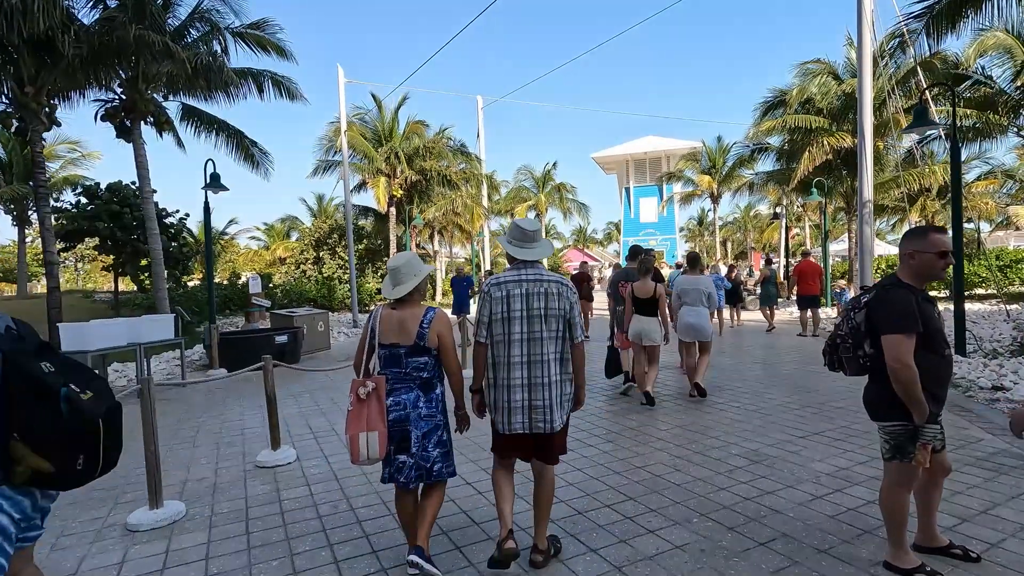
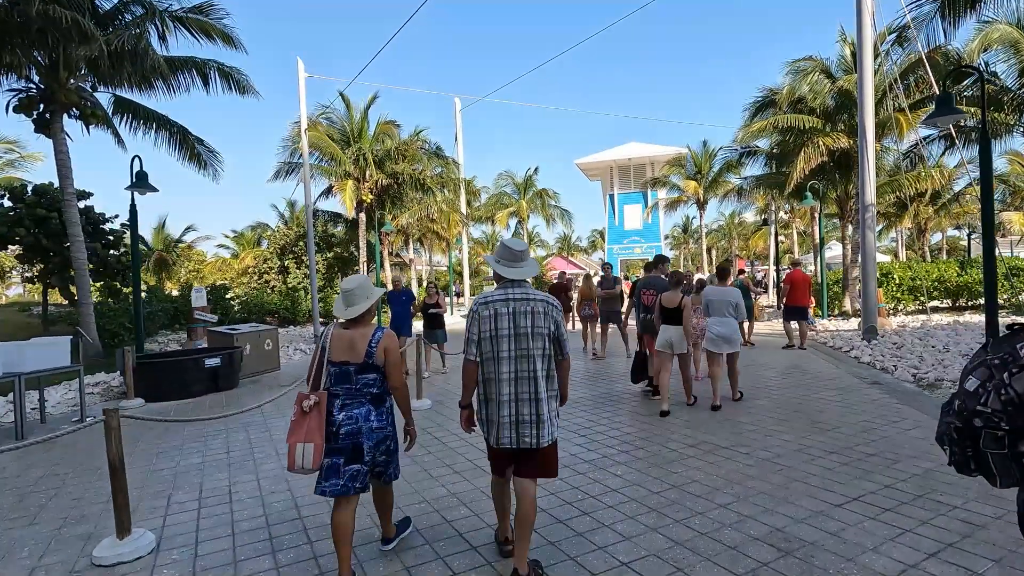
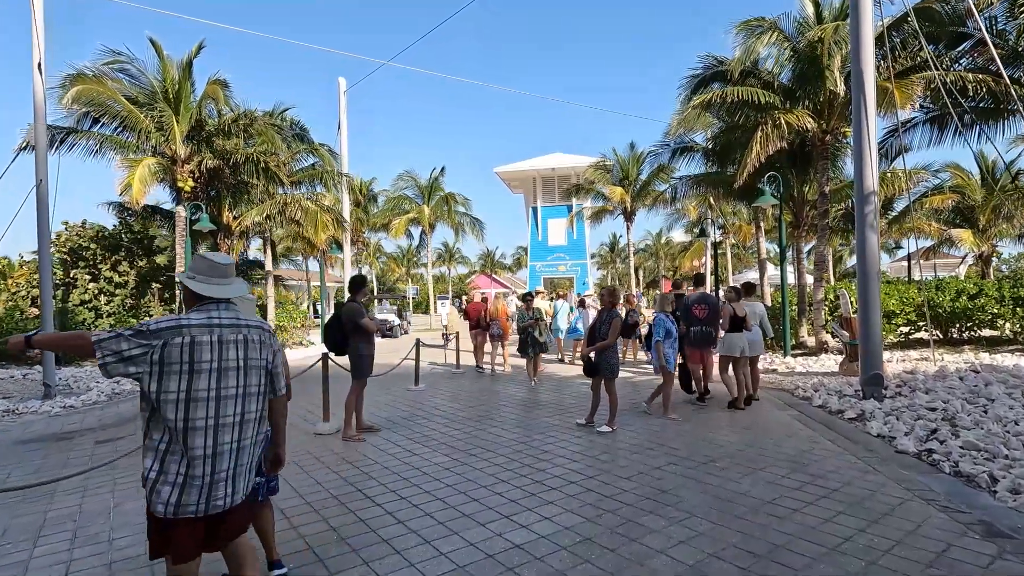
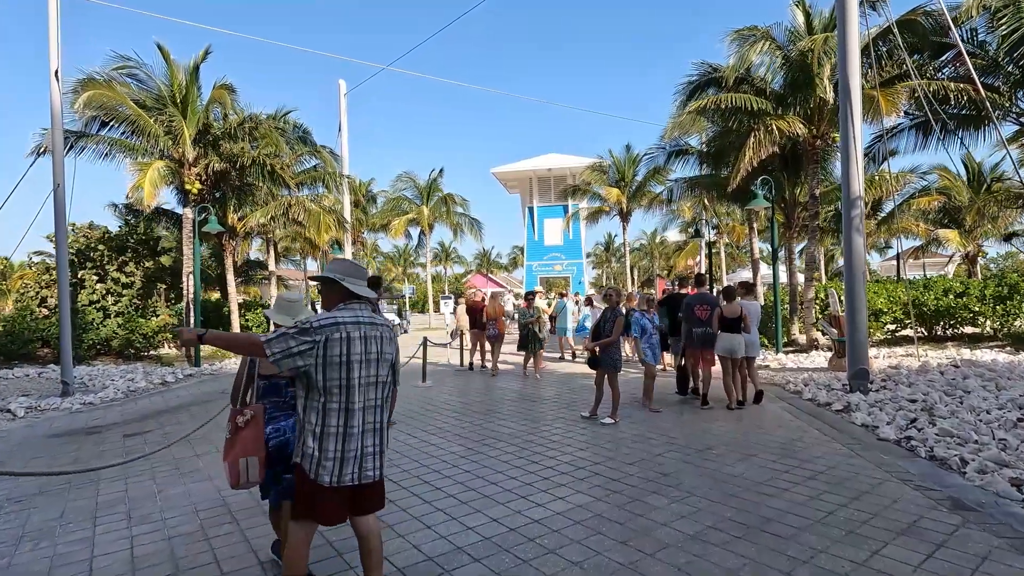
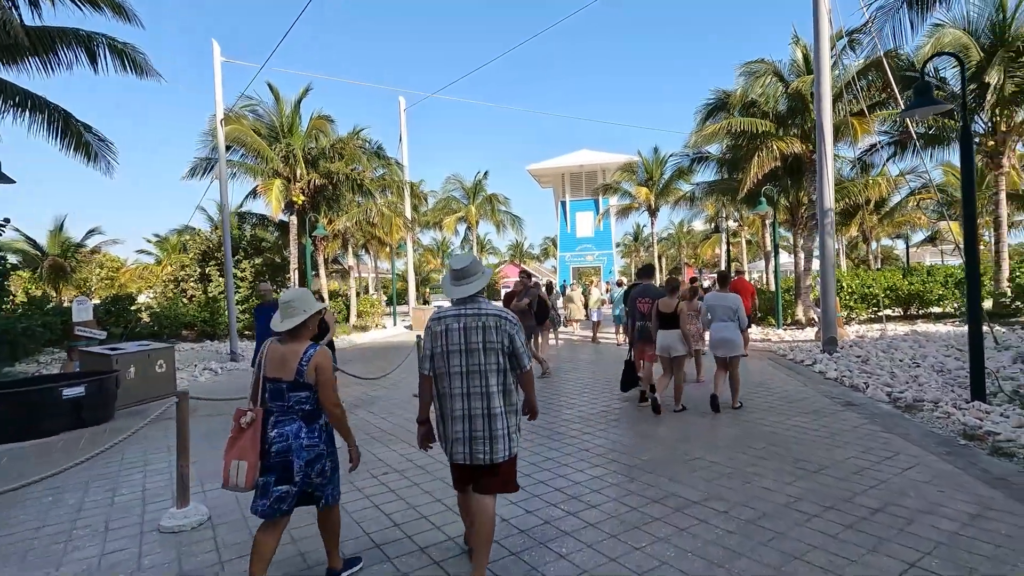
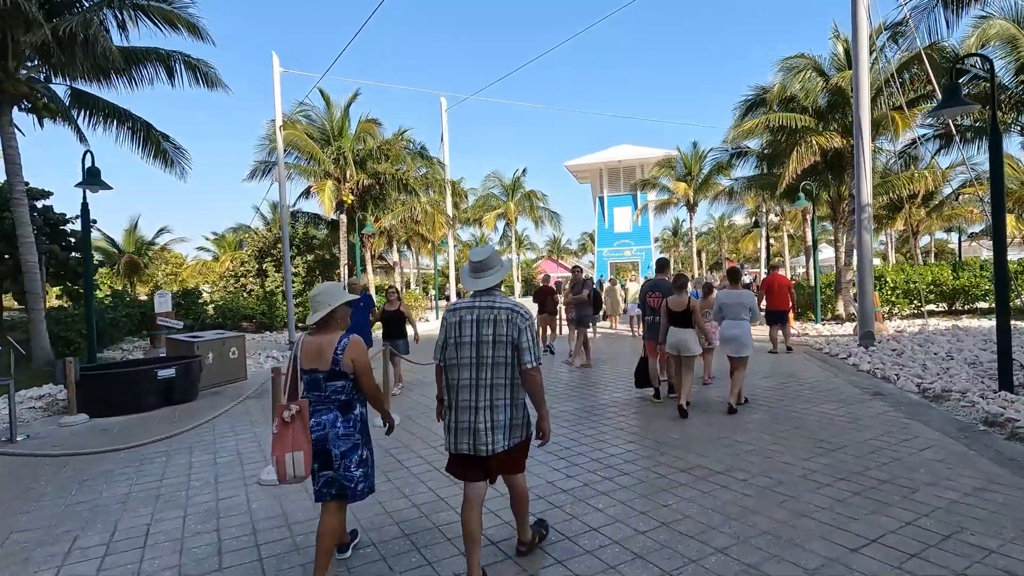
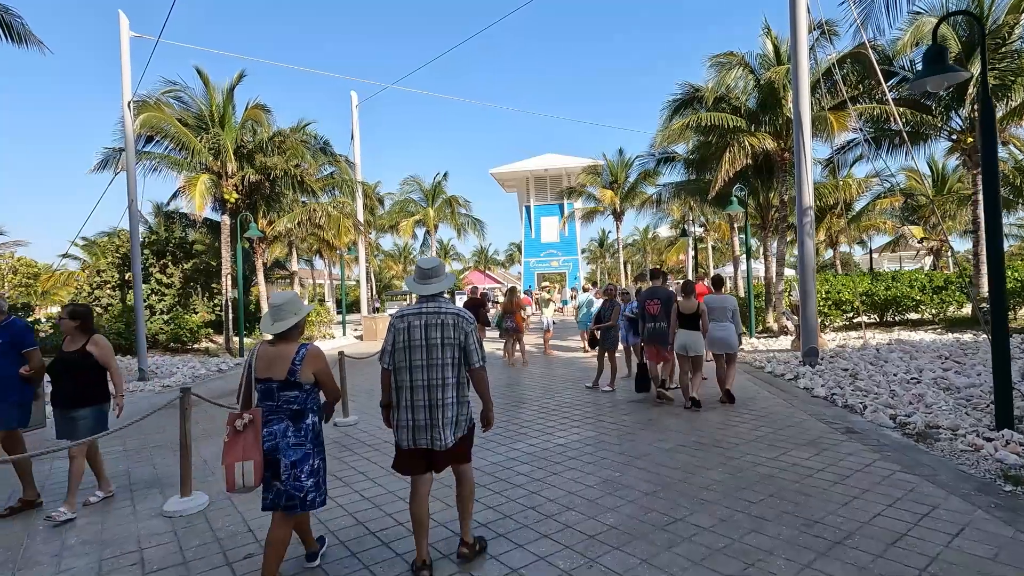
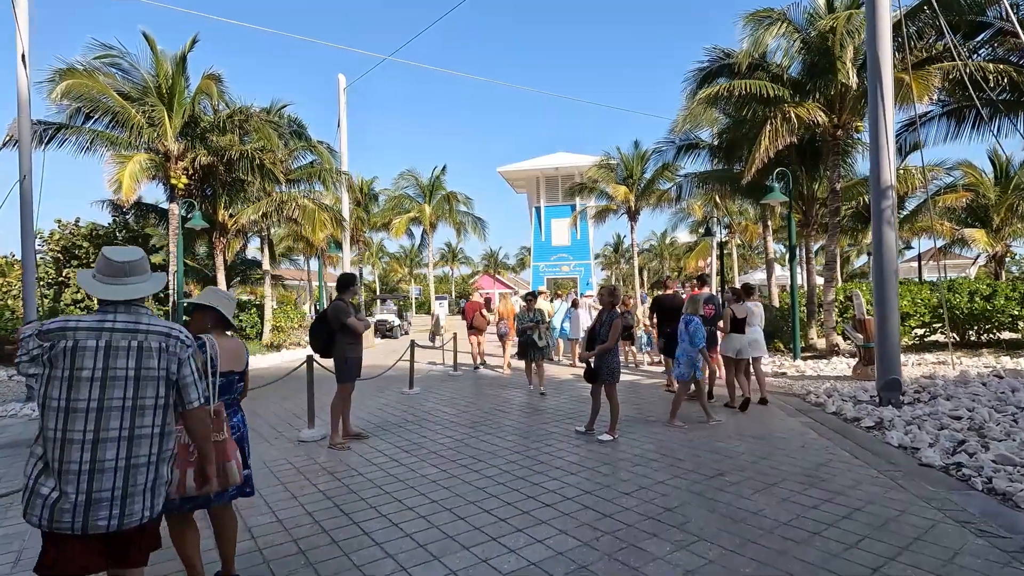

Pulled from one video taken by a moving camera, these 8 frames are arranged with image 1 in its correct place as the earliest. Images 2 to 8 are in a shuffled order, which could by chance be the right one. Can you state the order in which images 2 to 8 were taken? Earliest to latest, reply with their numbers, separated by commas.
2, 6, 5, 7, 4, 3, 8
